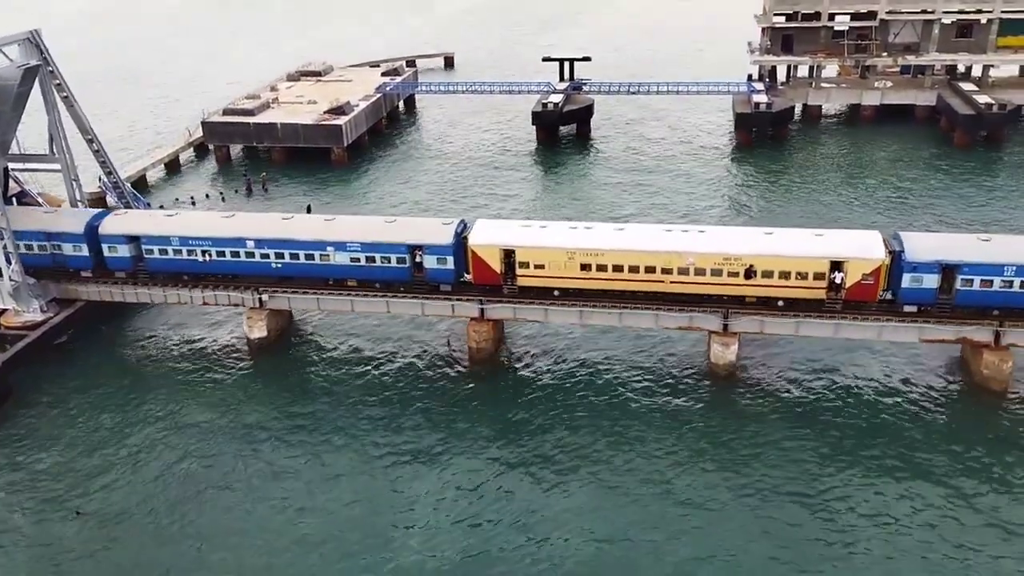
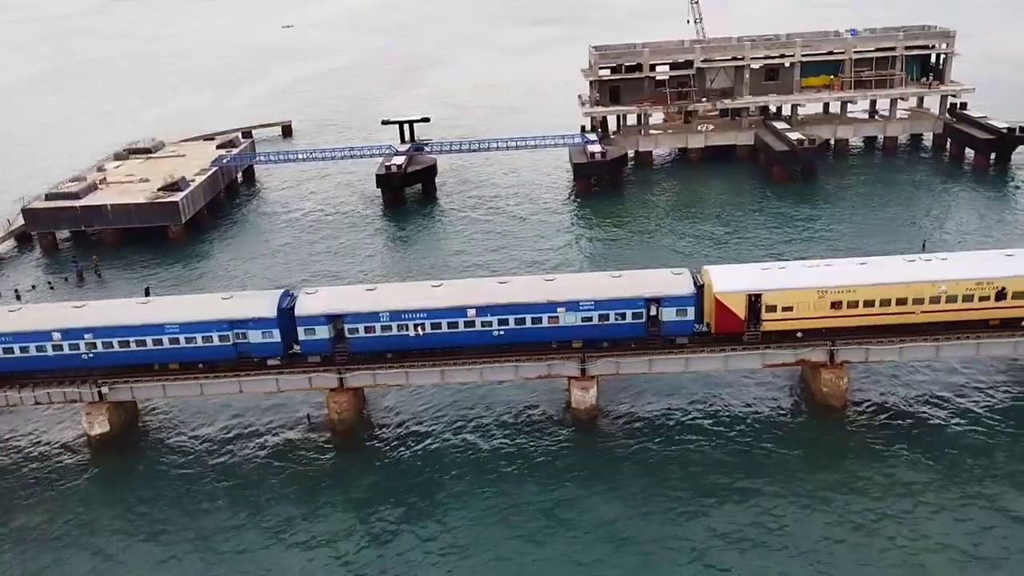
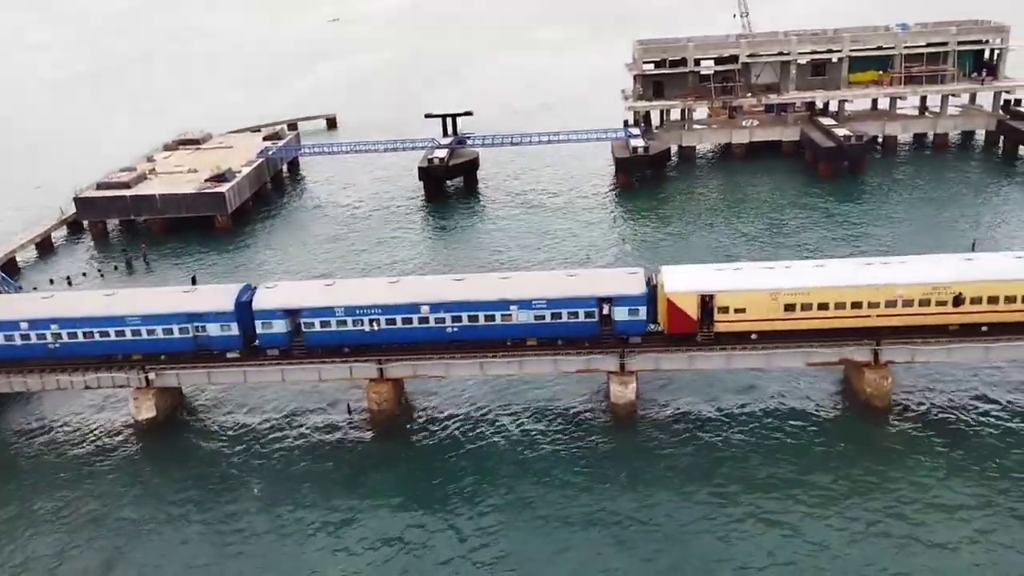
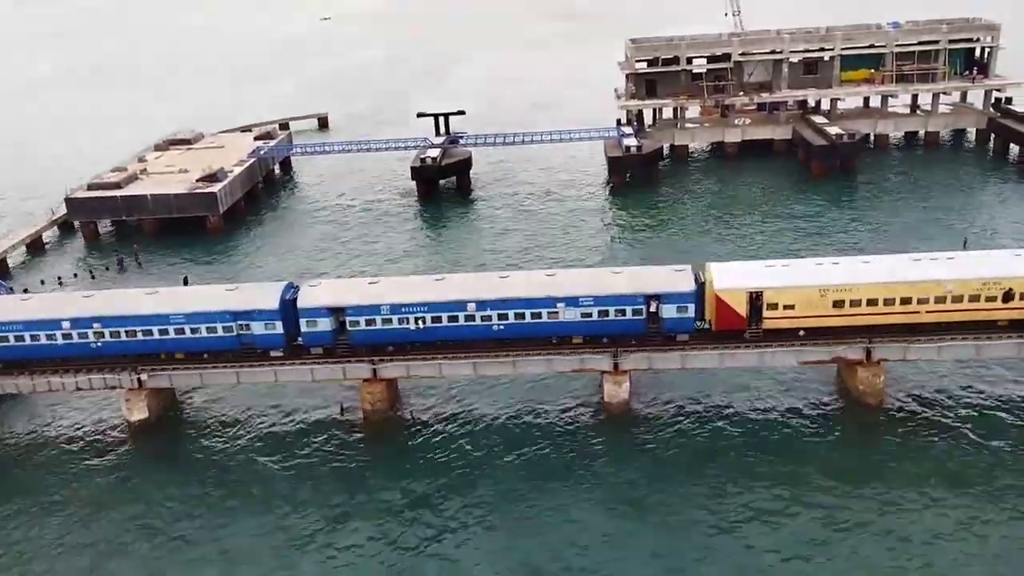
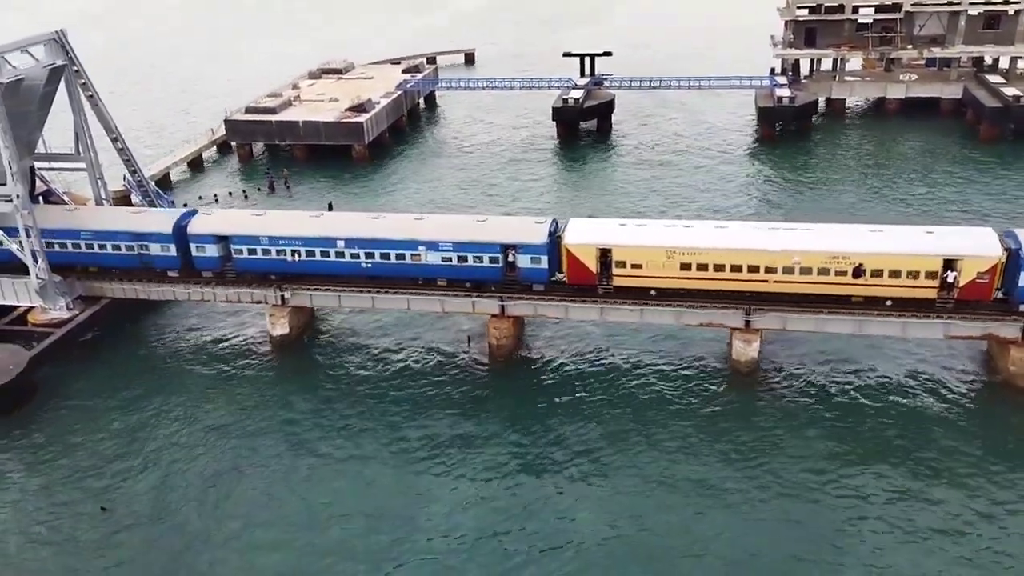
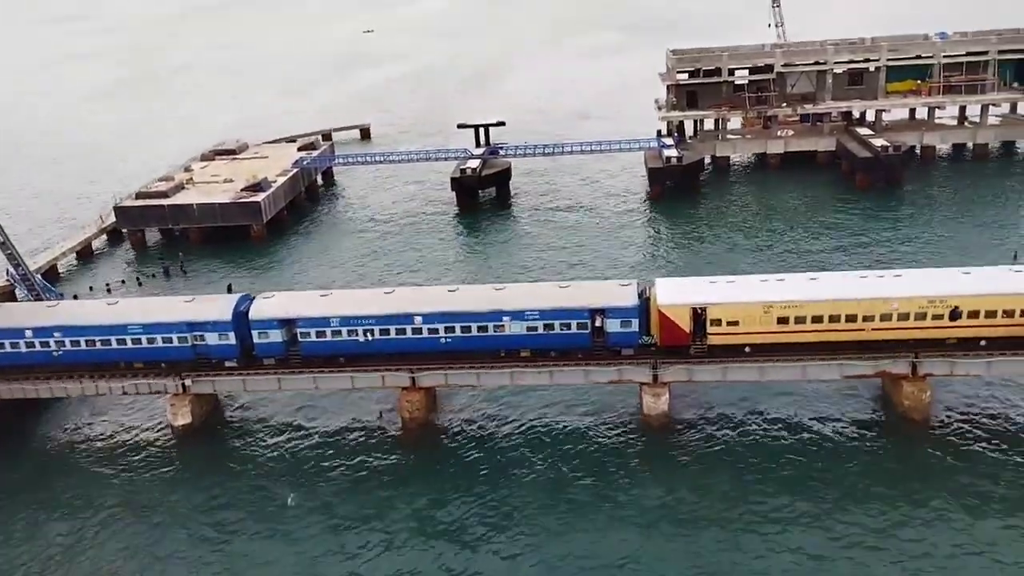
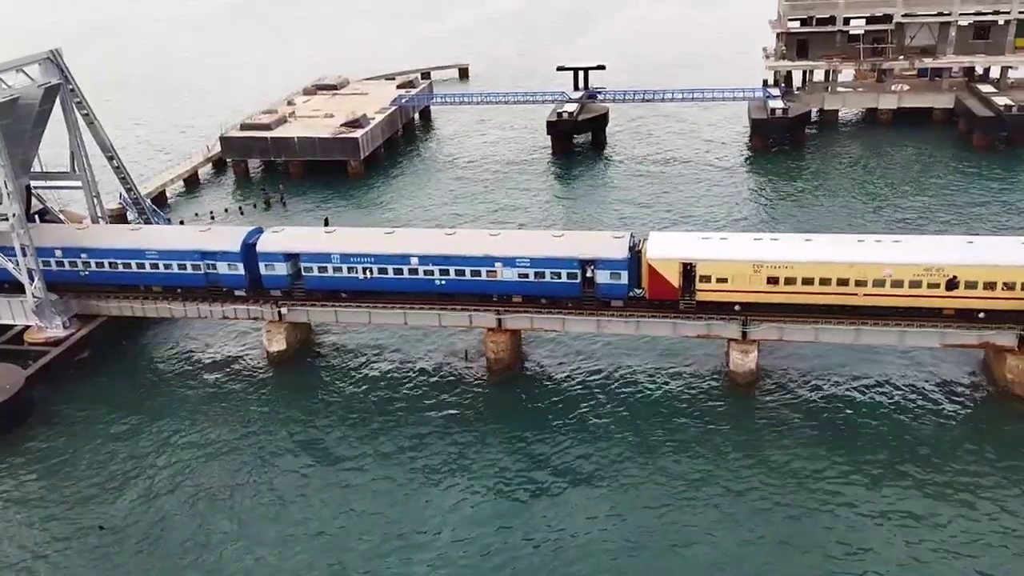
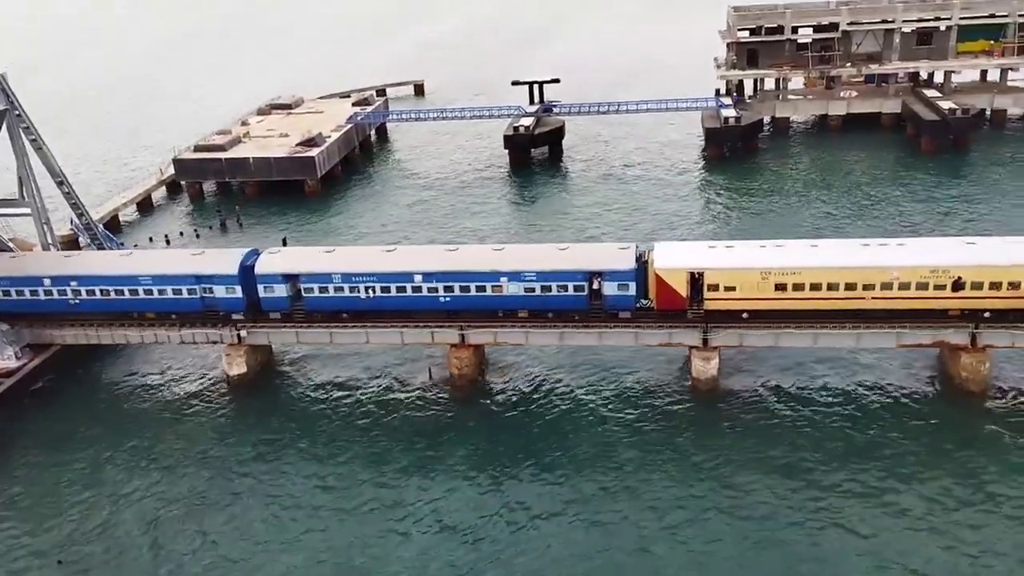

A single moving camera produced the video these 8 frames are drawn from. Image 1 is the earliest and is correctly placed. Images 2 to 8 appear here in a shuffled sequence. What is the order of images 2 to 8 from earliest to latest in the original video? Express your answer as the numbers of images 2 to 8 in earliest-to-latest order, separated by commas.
5, 7, 8, 6, 3, 4, 2
